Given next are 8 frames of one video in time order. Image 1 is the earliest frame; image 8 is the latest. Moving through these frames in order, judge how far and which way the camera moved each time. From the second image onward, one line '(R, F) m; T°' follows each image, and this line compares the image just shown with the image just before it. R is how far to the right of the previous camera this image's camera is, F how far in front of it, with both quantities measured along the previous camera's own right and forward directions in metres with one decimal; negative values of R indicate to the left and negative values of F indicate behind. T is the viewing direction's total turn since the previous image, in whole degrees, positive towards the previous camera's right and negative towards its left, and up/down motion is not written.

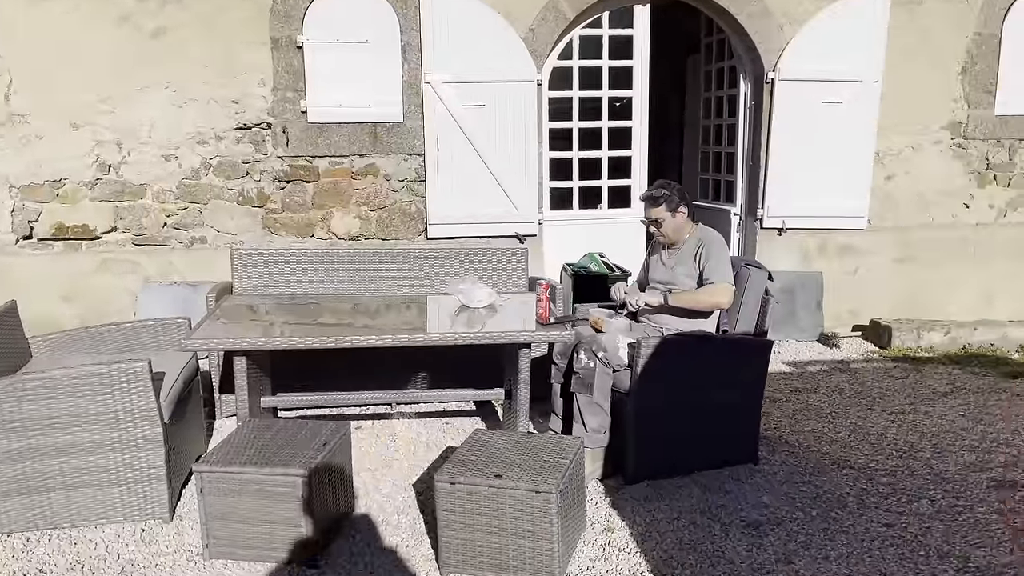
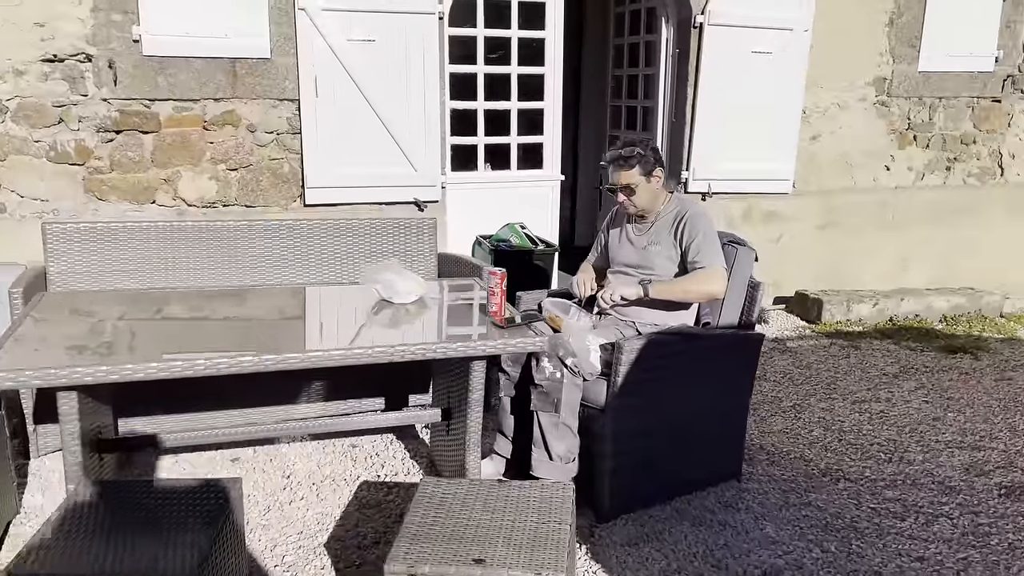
(-0.3, +0.9) m; +11°
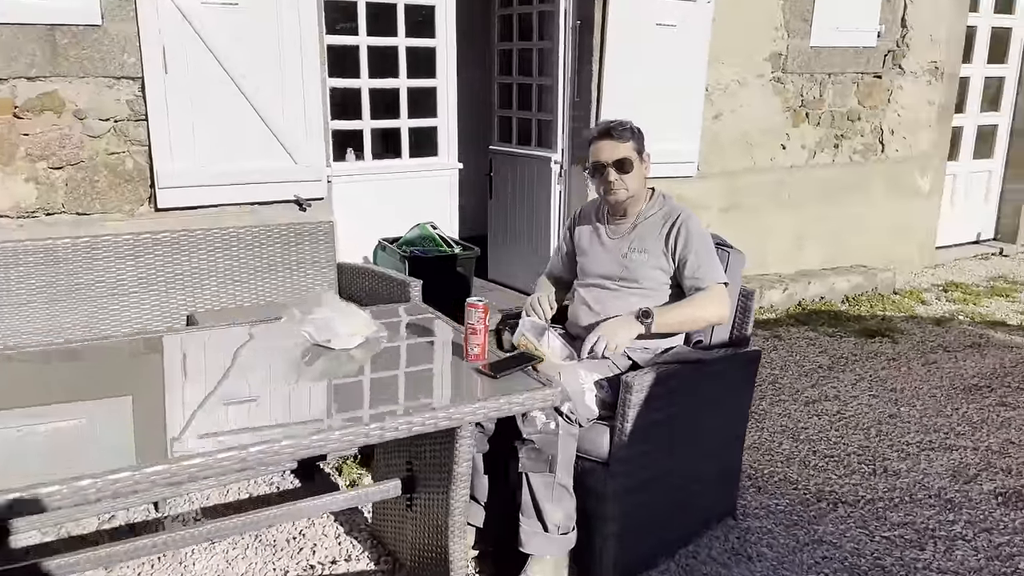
(-0.4, +0.6) m; +12°
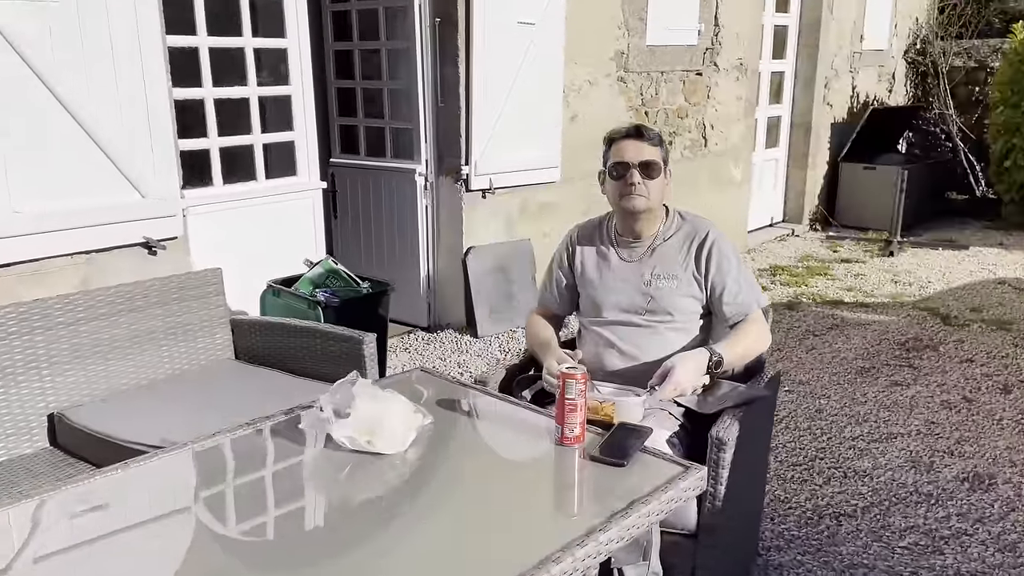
(-0.7, +0.5) m; +18°
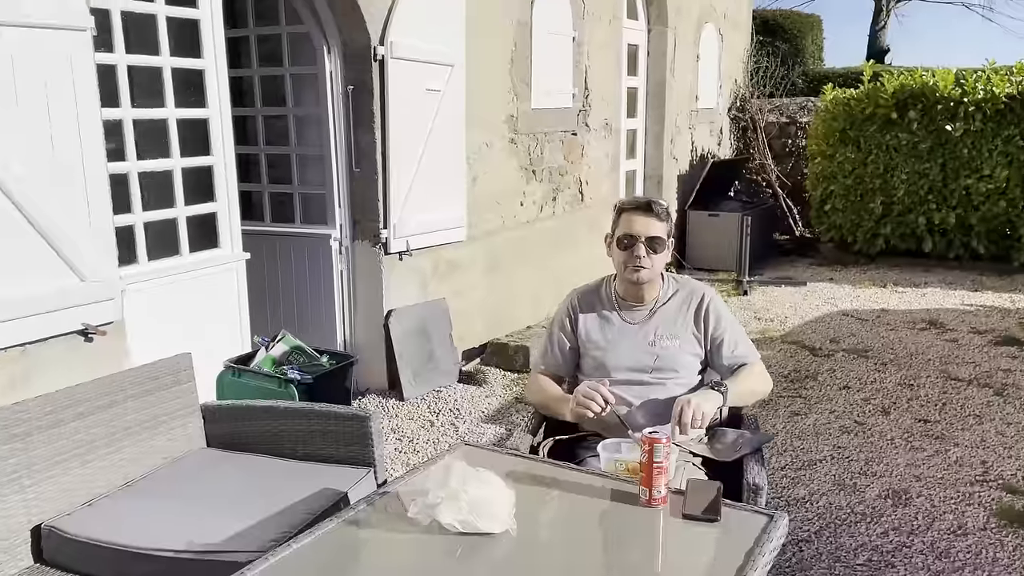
(-0.5, 0.0) m; +13°
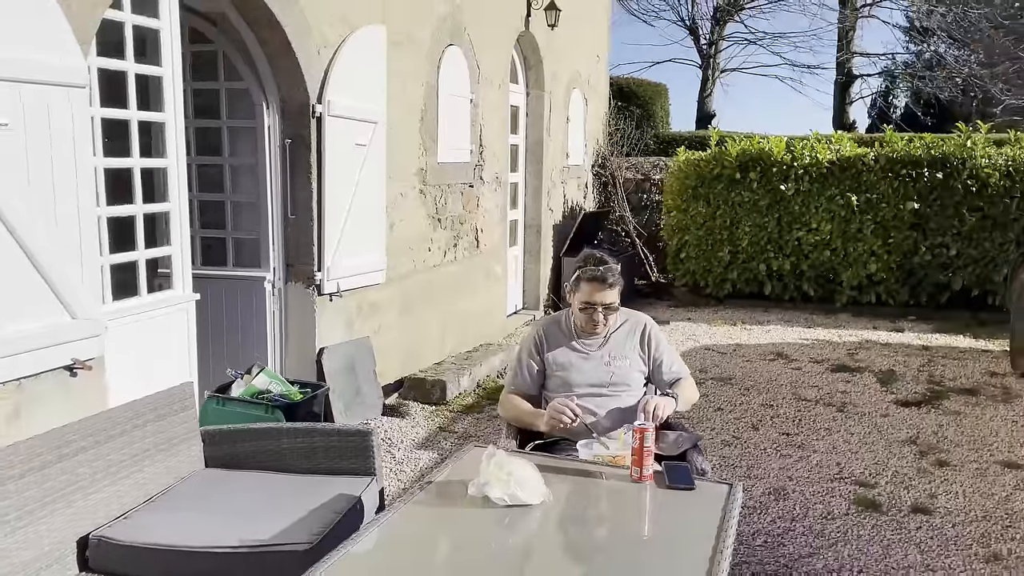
(-0.5, -0.4) m; +11°
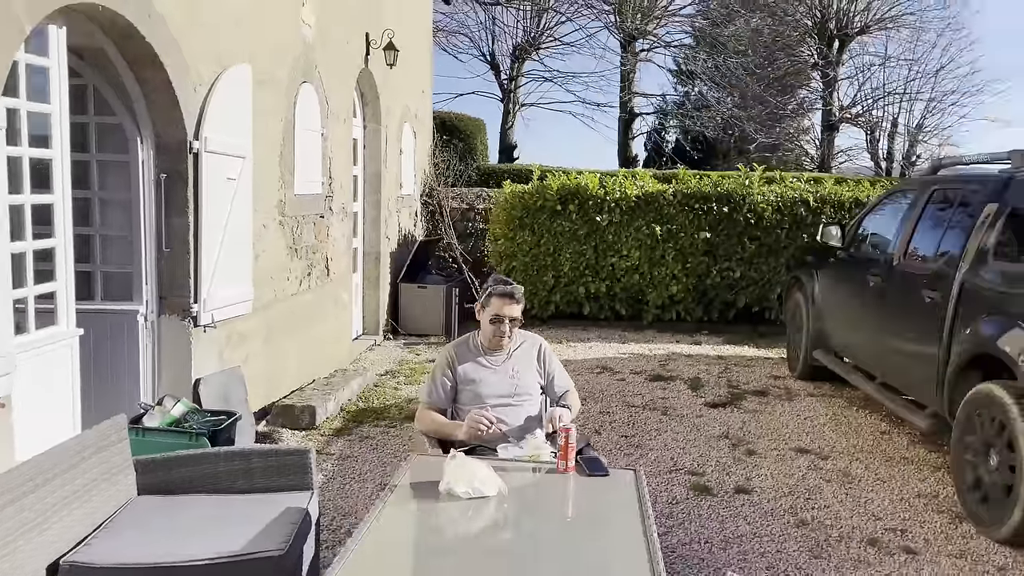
(-0.5, -0.4) m; +14°
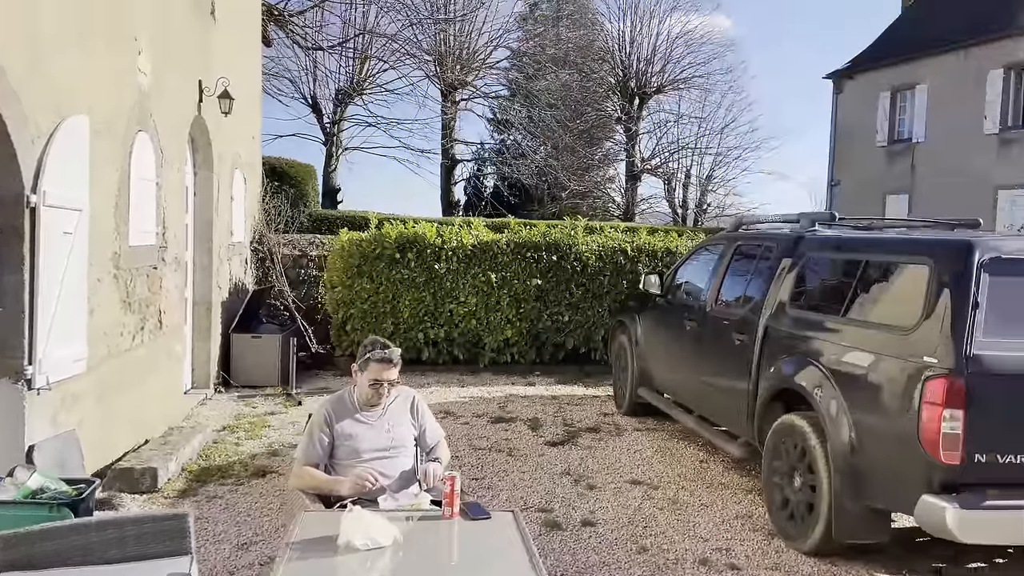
(-0.2, -0.2) m; +13°
